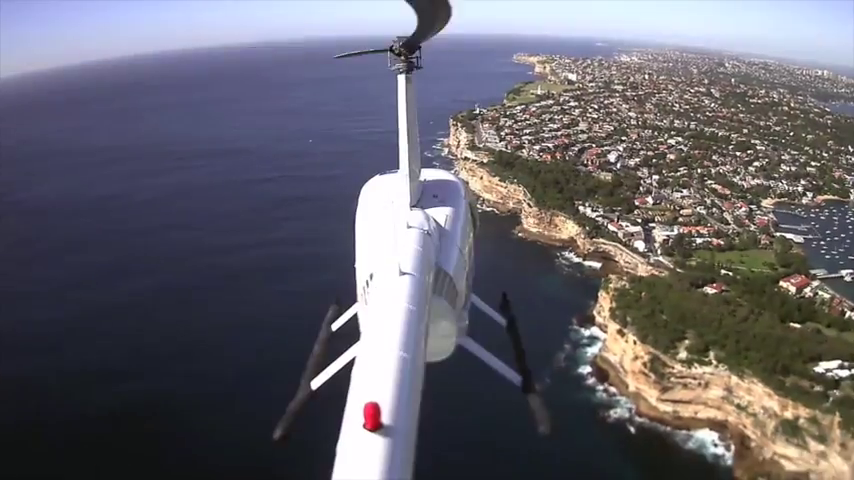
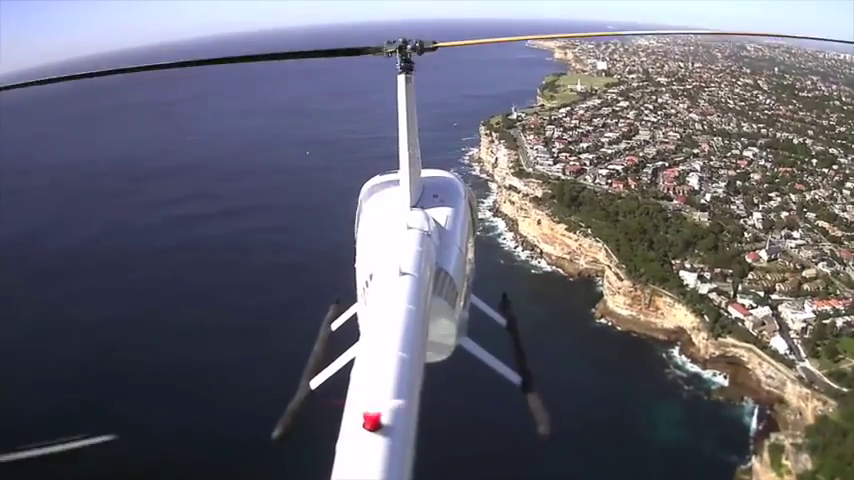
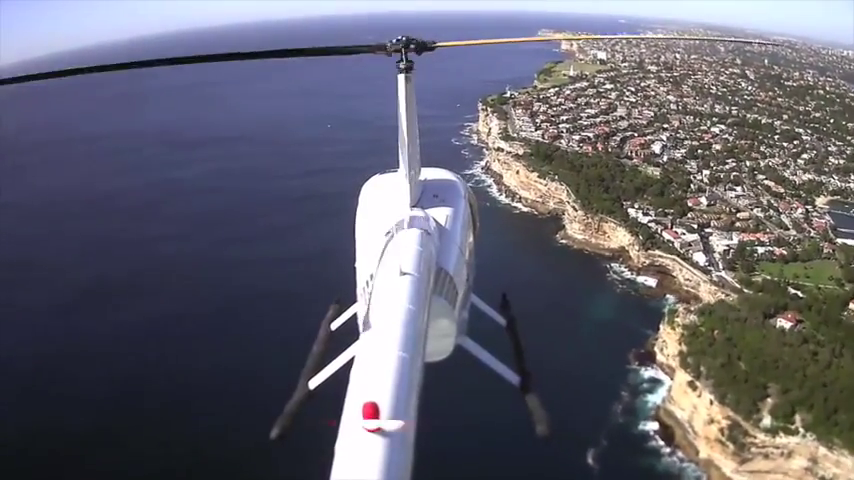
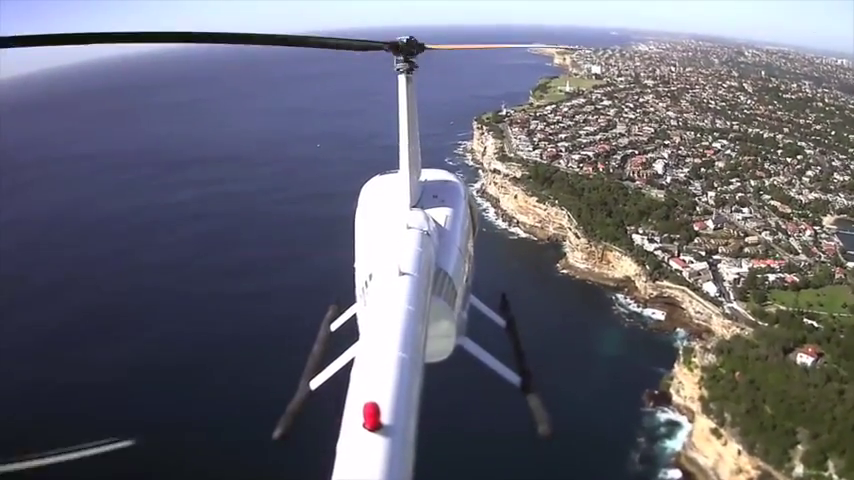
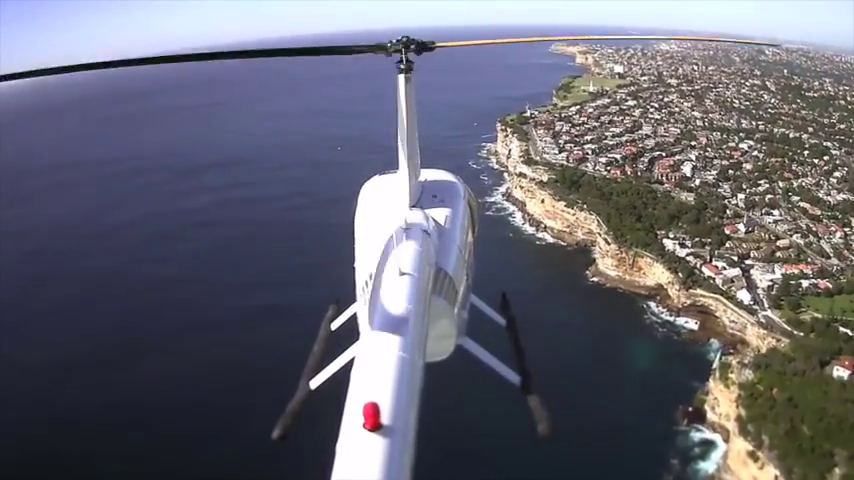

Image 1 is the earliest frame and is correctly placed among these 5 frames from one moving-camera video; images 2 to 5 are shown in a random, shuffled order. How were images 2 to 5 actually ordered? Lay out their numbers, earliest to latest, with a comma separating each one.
3, 4, 5, 2
